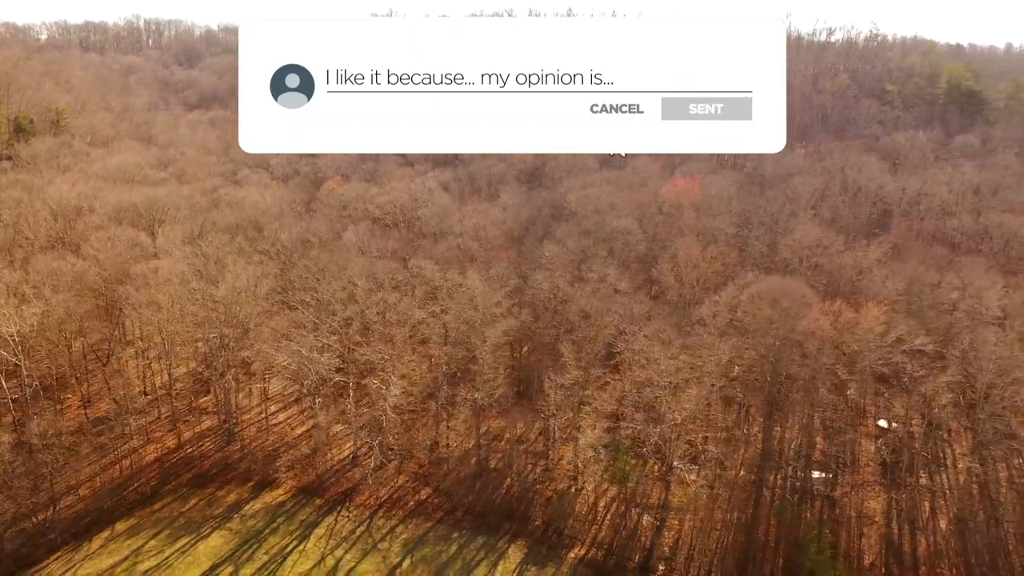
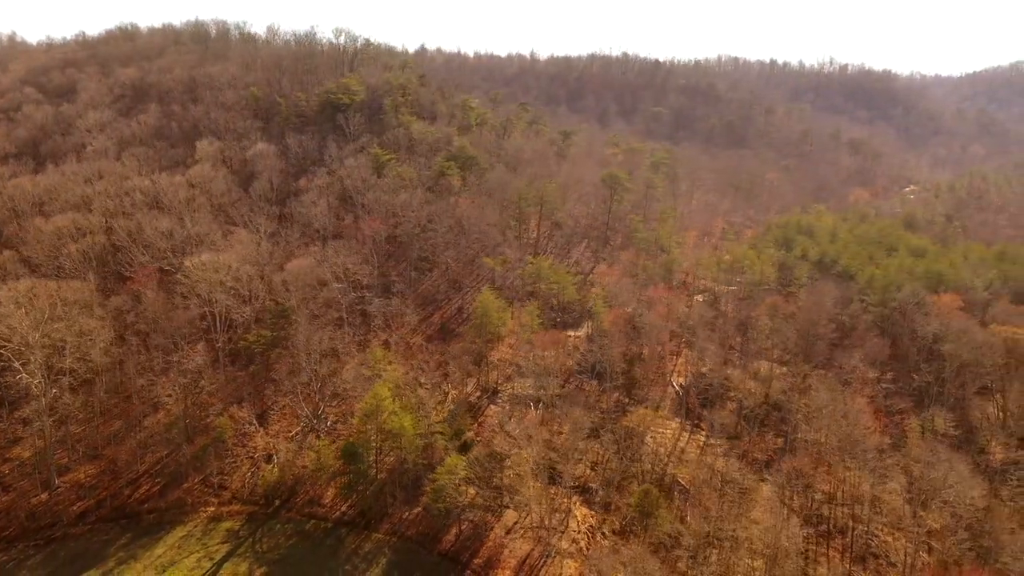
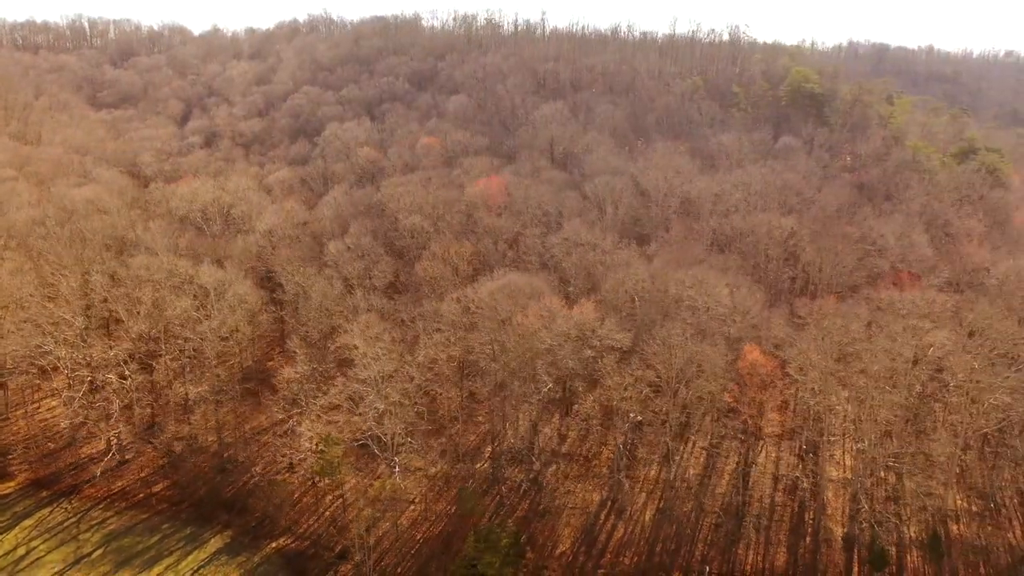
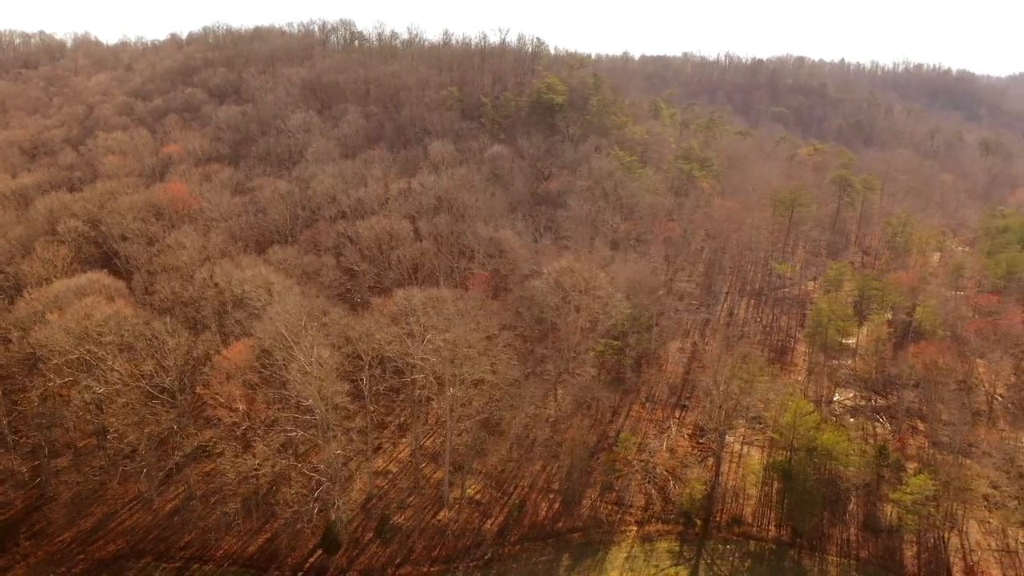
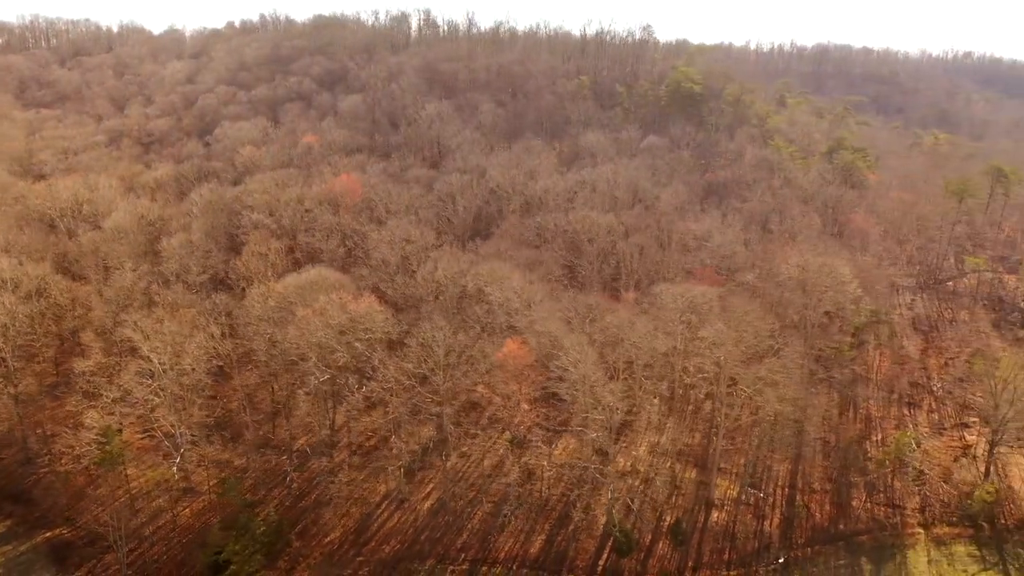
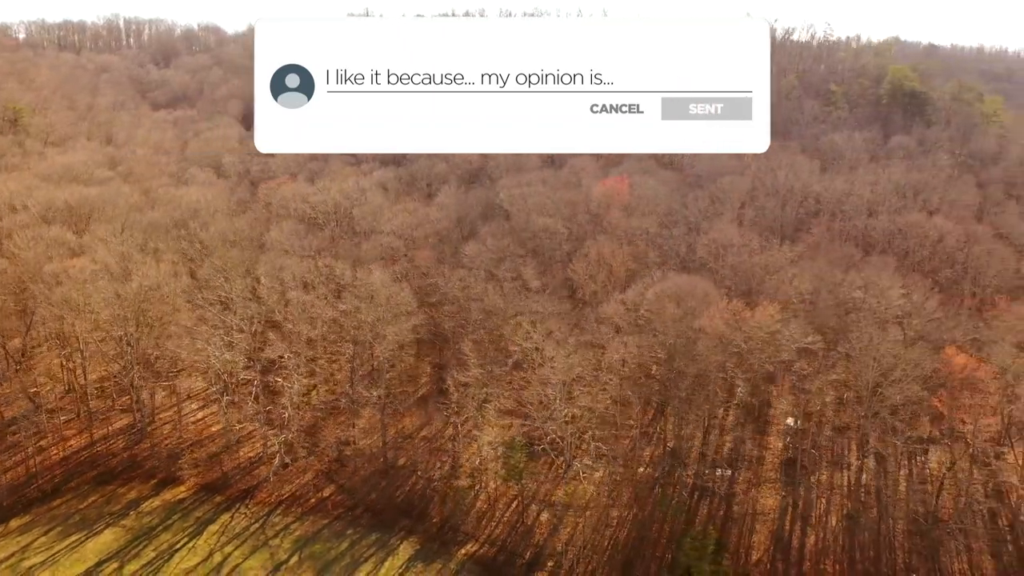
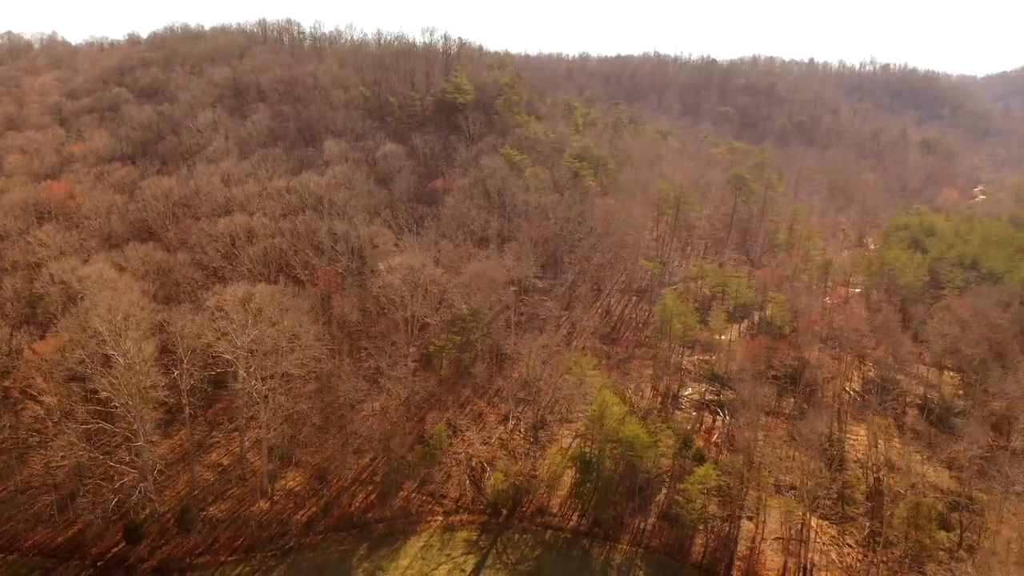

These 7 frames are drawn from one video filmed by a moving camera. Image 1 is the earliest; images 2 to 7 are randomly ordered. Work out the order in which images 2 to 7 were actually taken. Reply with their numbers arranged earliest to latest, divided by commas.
6, 3, 5, 4, 7, 2
